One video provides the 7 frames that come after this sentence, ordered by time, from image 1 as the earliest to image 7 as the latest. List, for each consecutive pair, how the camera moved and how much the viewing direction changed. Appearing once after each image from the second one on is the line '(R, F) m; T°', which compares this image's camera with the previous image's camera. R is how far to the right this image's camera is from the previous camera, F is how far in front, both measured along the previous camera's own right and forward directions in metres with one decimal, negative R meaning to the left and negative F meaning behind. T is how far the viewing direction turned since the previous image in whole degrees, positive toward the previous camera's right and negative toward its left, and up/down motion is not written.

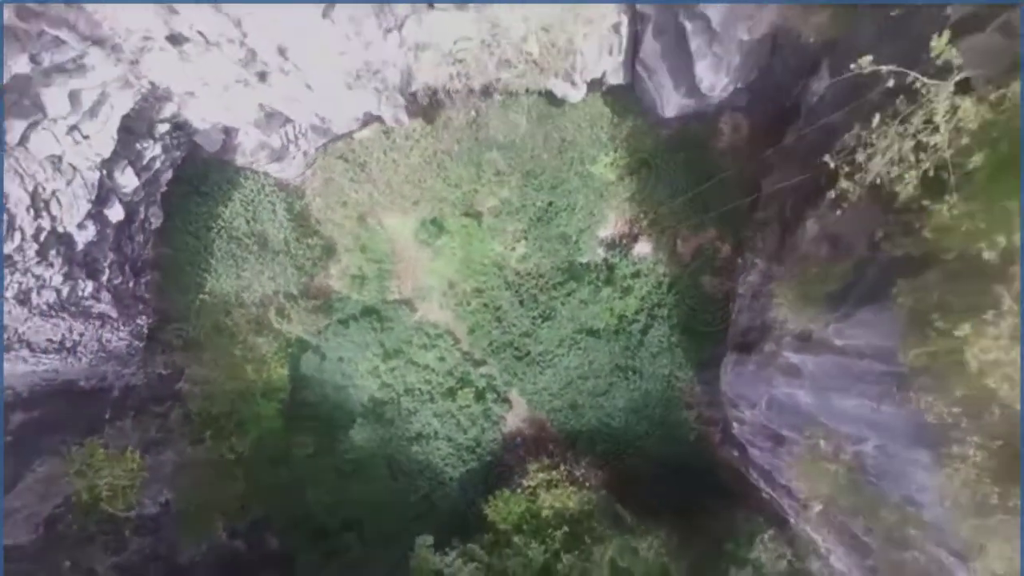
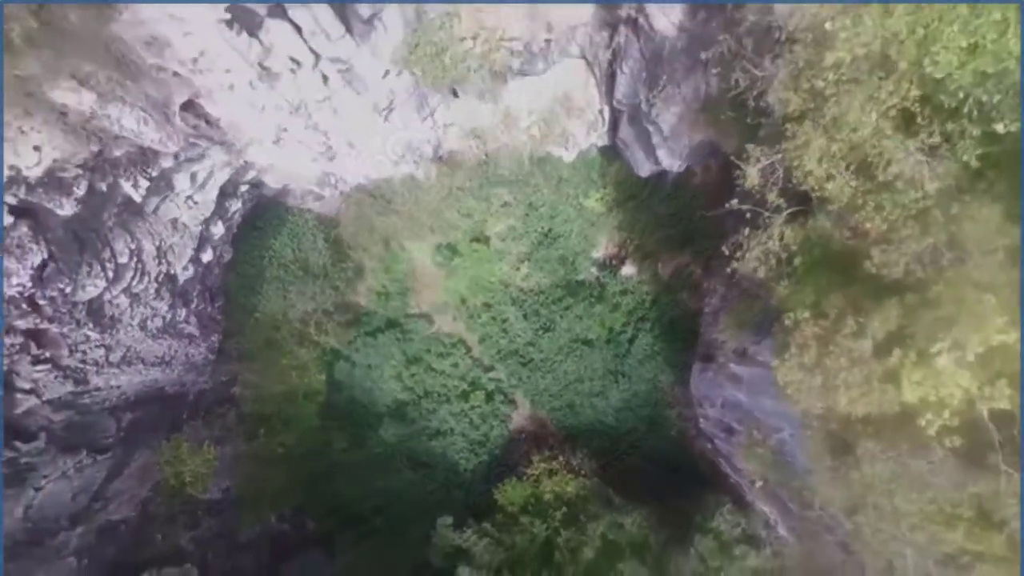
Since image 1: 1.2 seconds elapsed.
(-0.1, -1.3) m; 0°
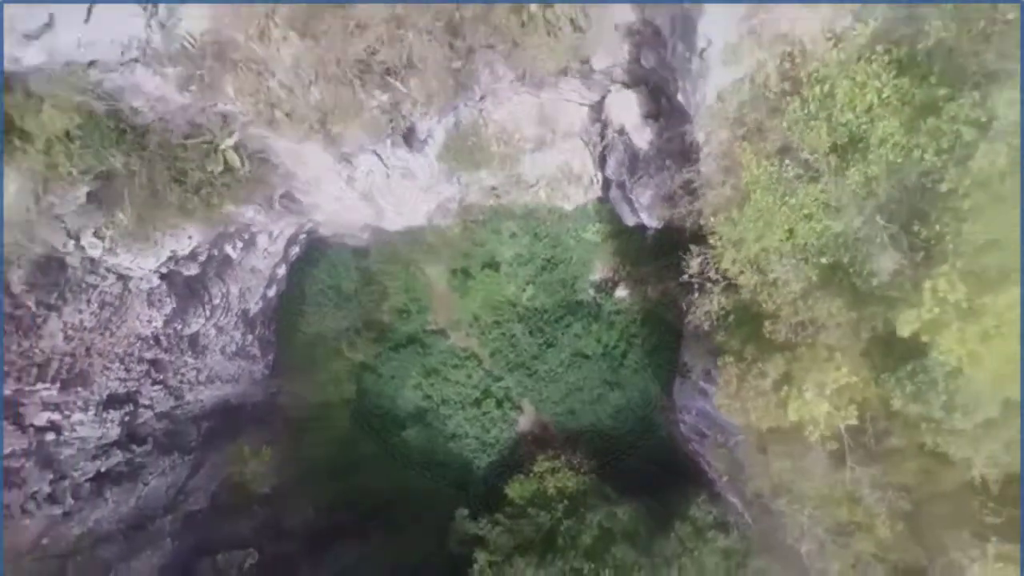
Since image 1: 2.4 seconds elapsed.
(-0.1, -1.3) m; 0°
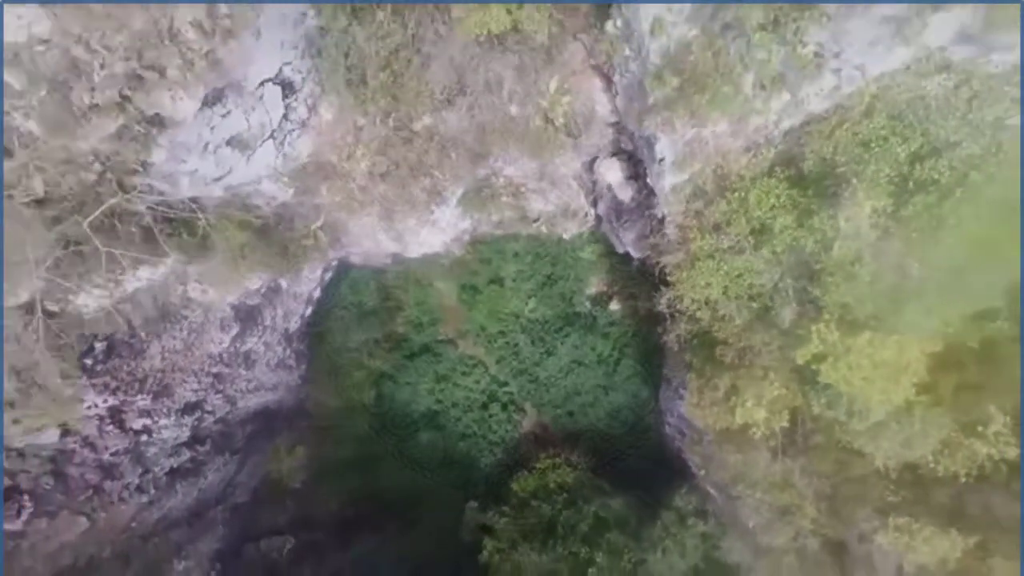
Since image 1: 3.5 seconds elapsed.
(-0.1, -1.1) m; 0°
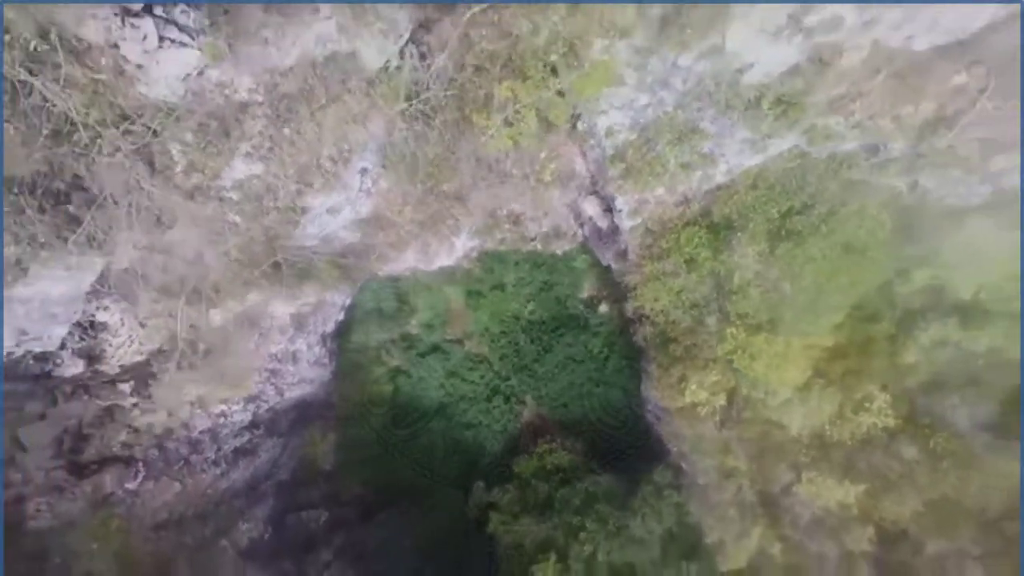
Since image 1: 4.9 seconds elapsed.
(0.0, -1.5) m; 0°
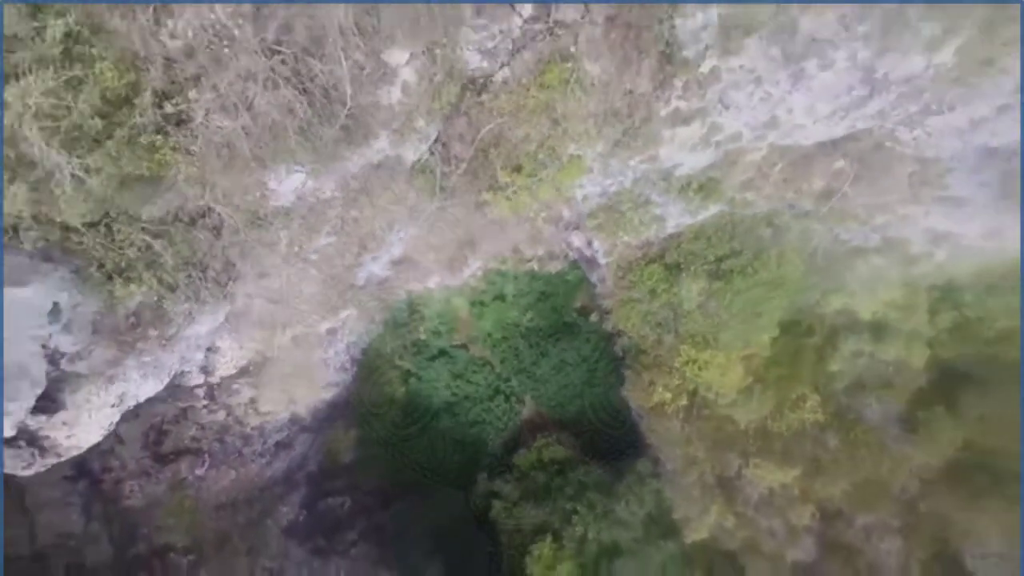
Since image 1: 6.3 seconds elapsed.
(0.0, -1.4) m; 0°
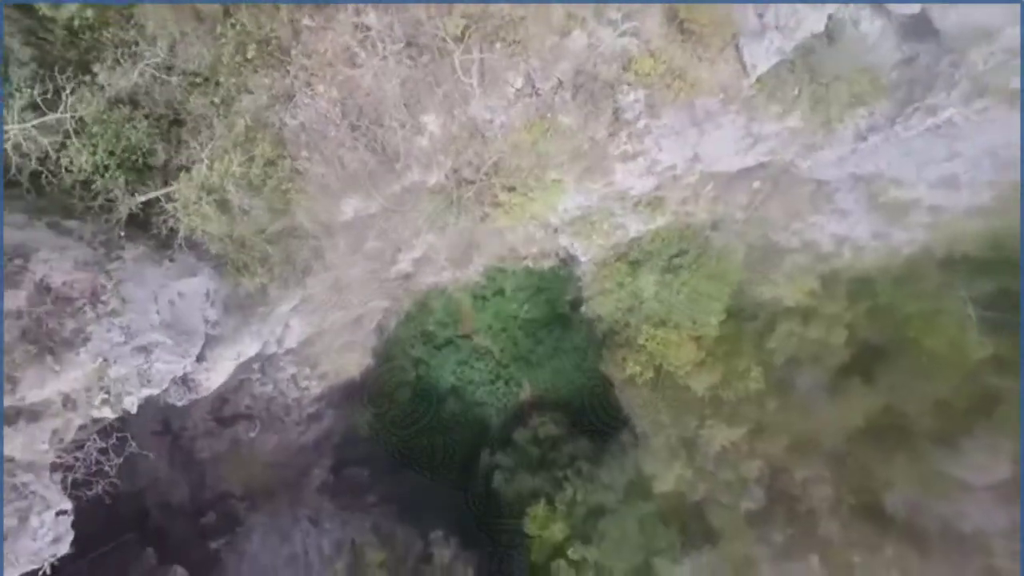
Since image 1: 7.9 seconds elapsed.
(0.0, -1.7) m; 0°
